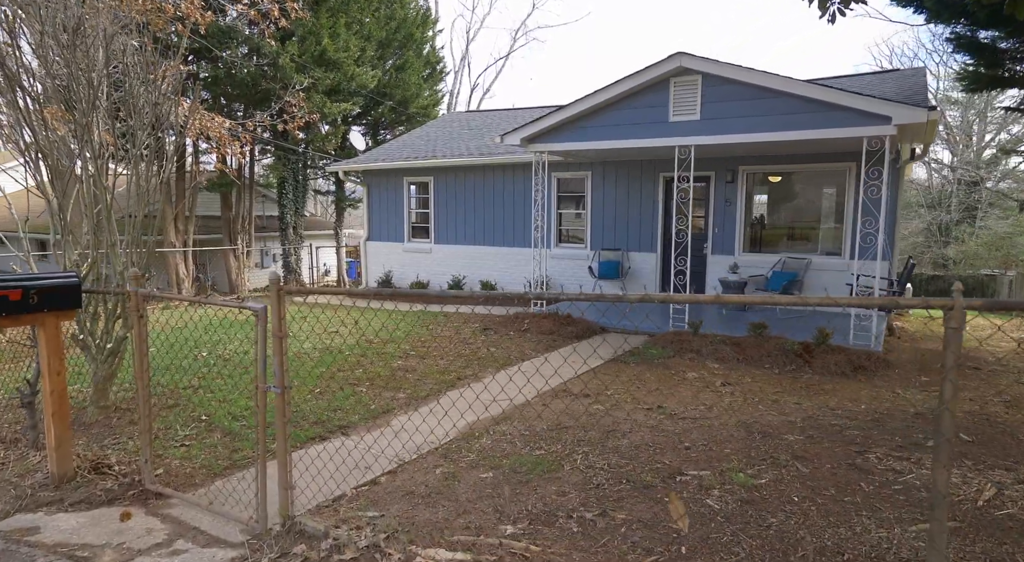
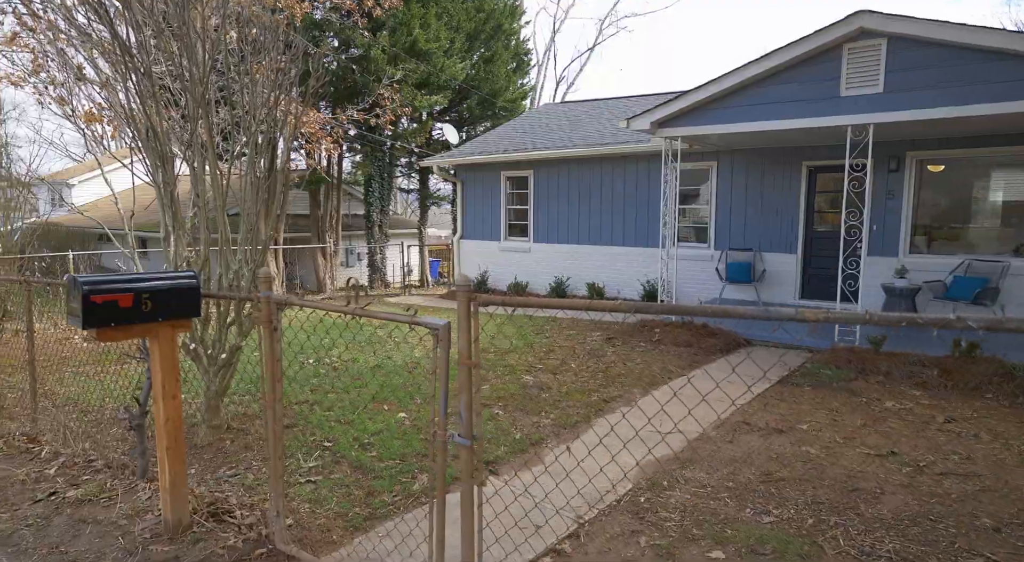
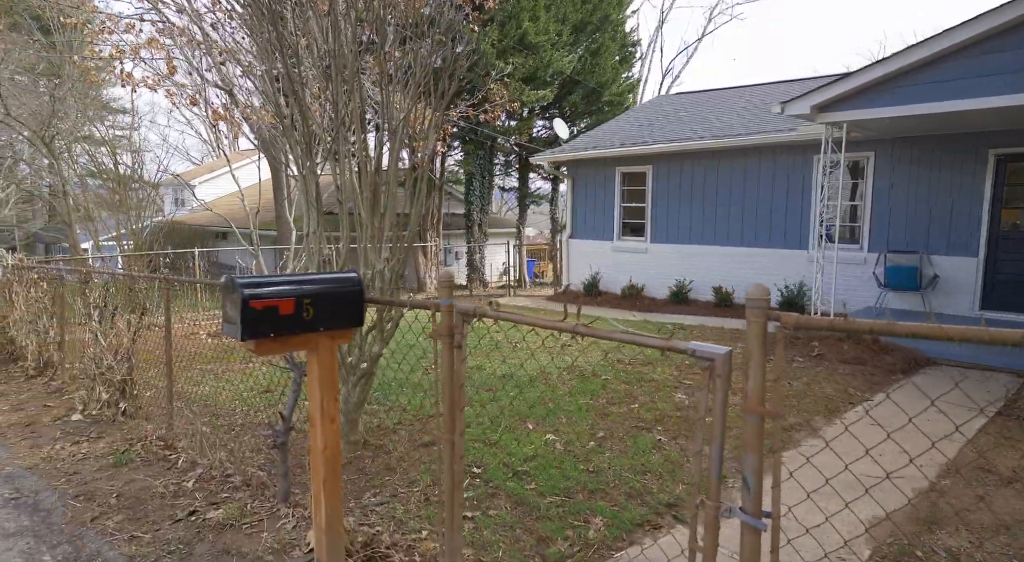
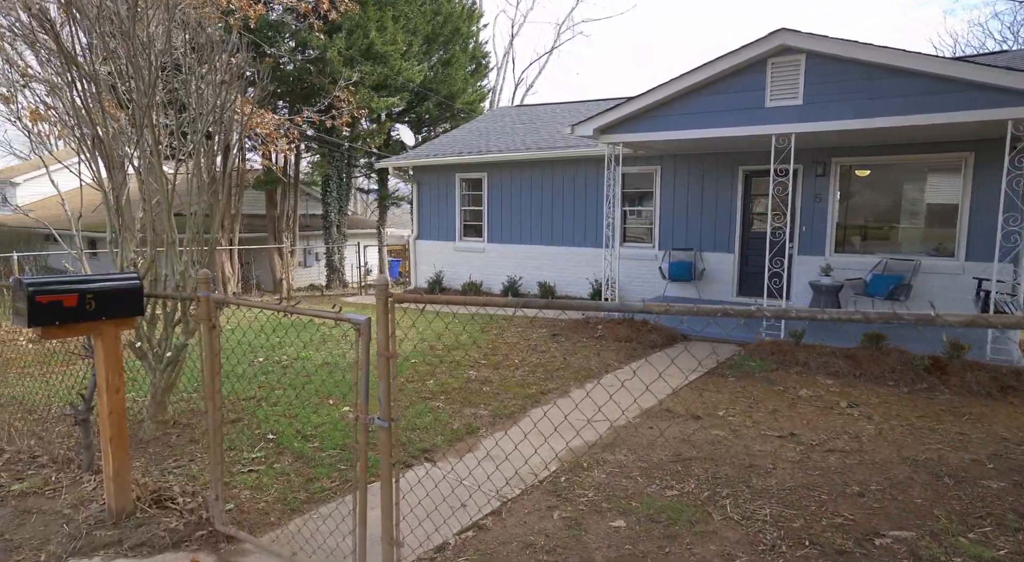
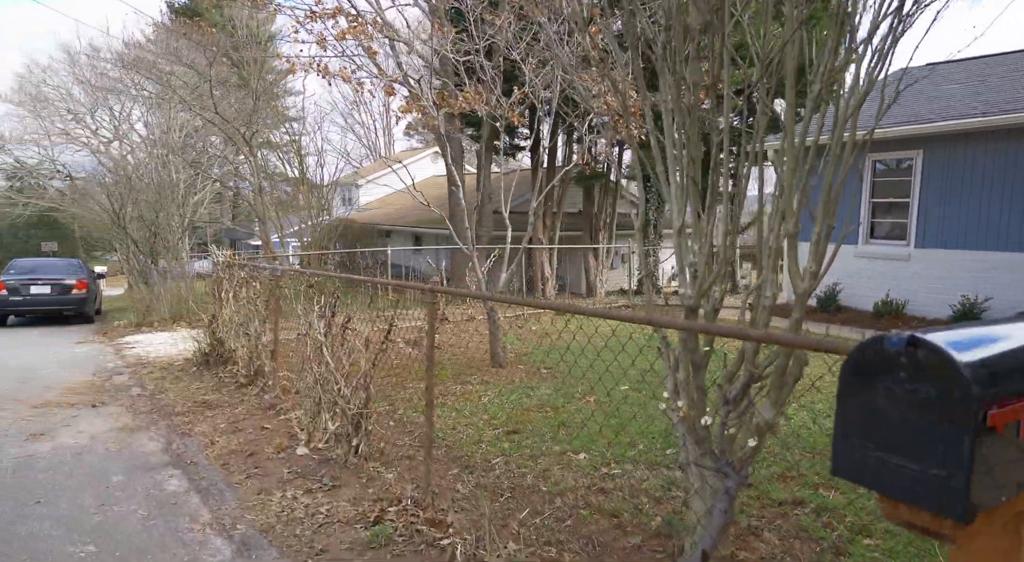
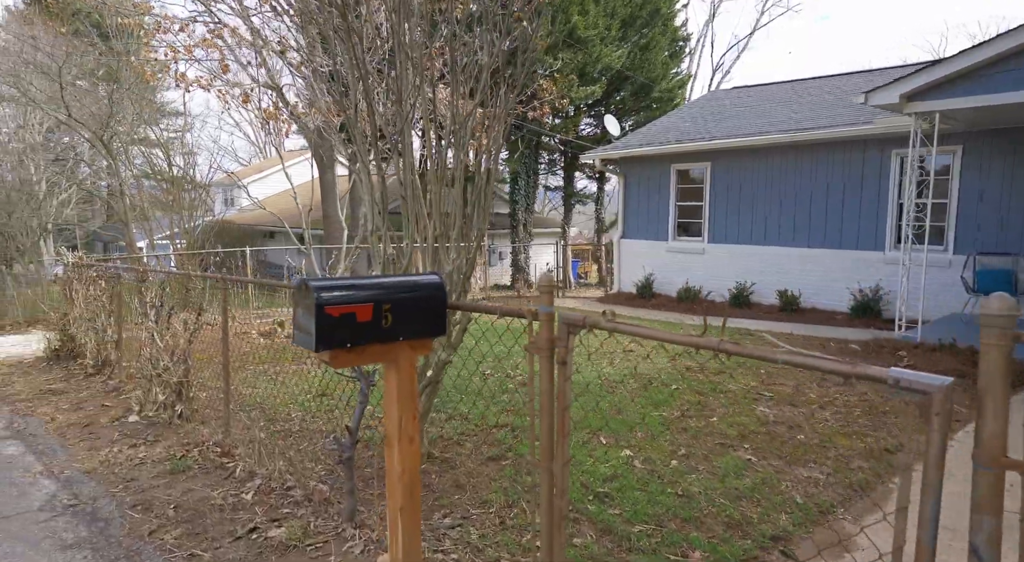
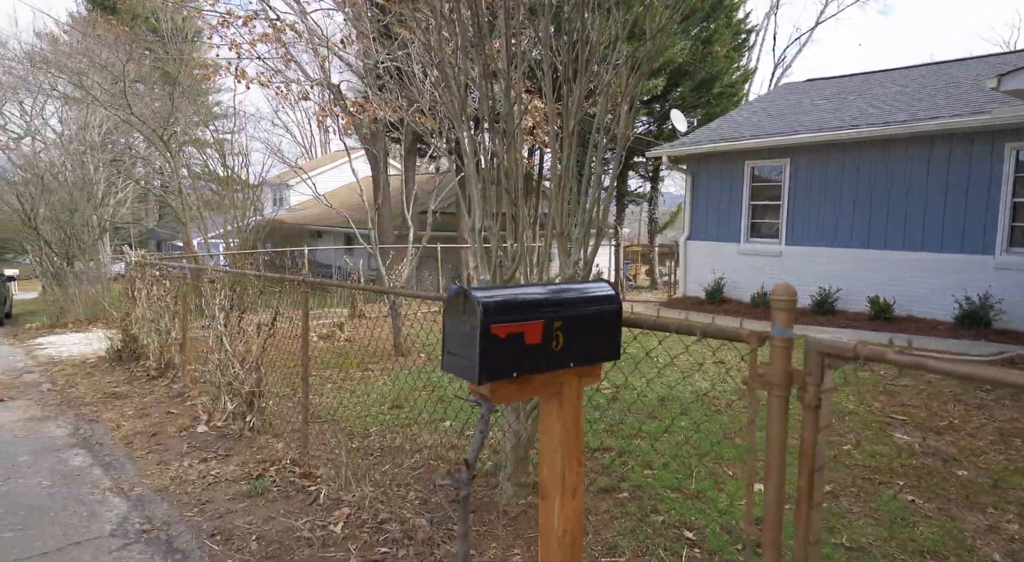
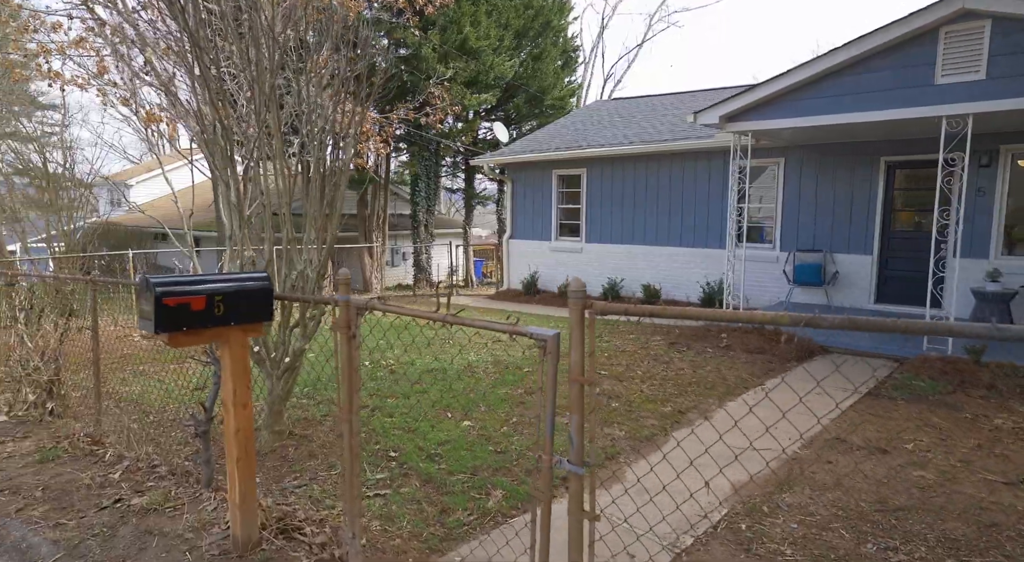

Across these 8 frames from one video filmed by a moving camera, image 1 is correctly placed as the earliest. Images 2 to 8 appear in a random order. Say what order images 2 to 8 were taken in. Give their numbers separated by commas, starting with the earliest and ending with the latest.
4, 2, 8, 3, 6, 7, 5
